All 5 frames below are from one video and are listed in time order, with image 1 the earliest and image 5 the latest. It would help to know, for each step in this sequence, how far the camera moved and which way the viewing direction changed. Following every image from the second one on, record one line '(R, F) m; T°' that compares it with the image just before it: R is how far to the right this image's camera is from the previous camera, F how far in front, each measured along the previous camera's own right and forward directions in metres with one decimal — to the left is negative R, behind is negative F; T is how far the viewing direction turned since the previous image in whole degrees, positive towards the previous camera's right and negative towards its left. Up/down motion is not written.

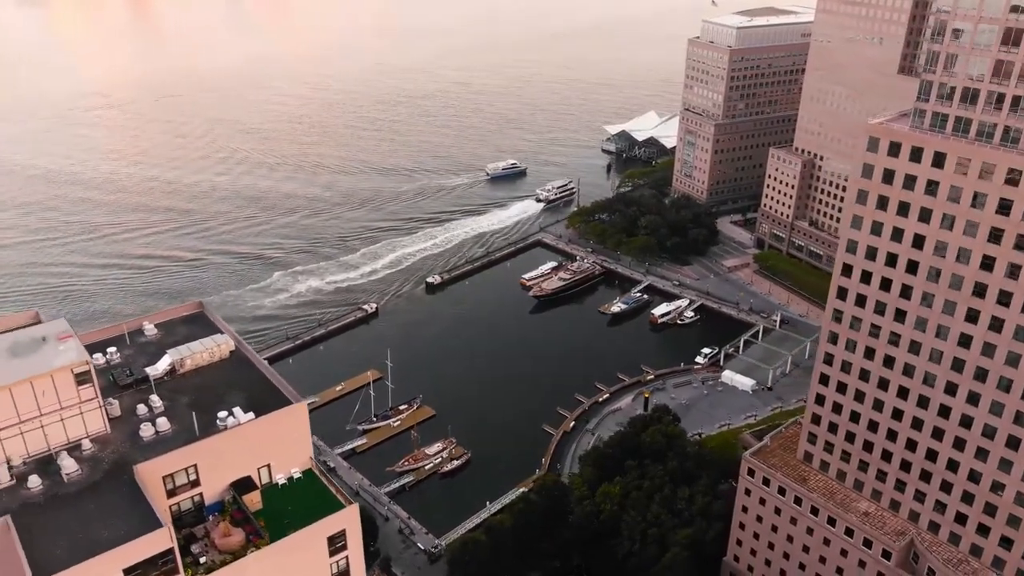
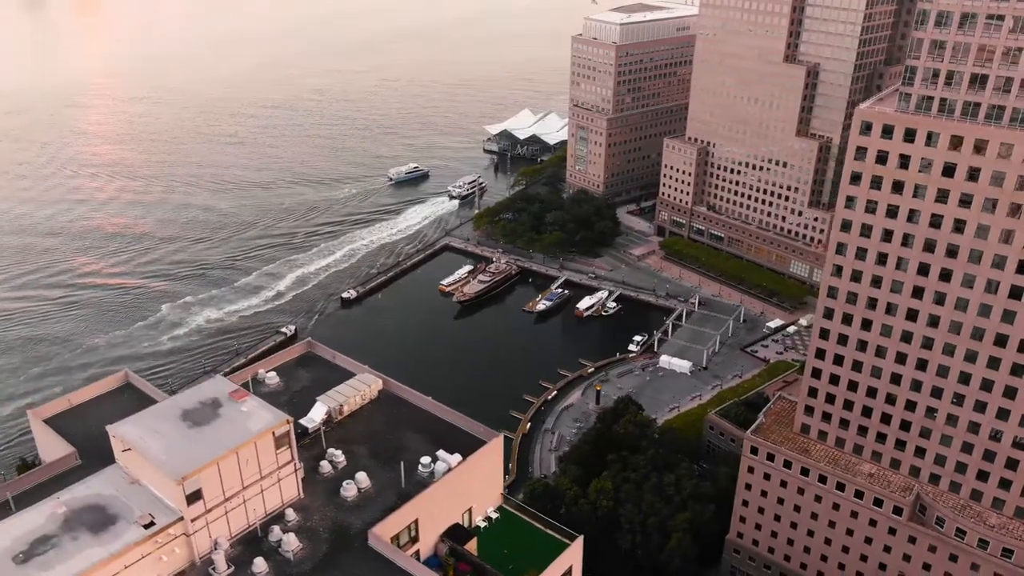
(-10.8, +2.1) m; +10°
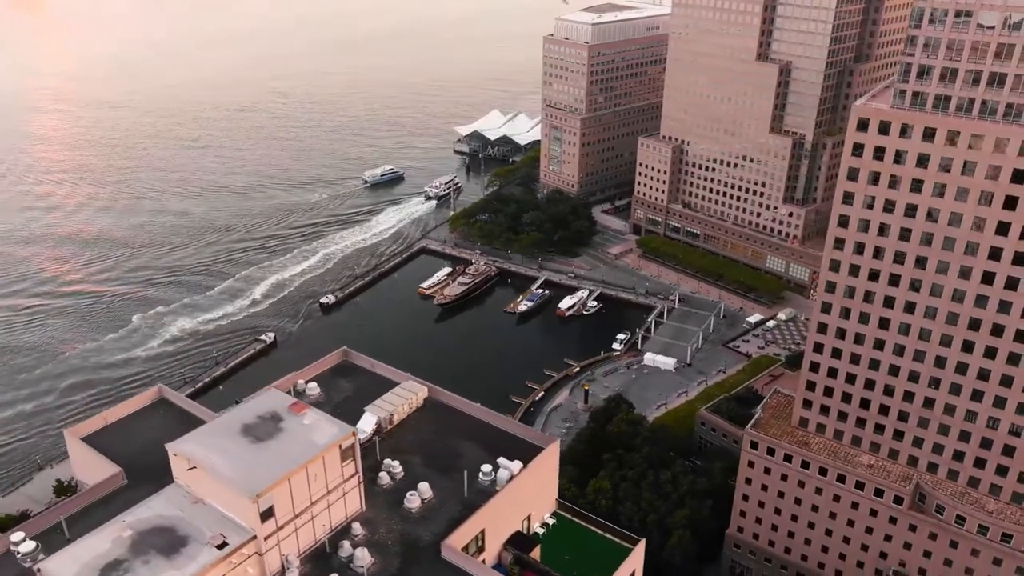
(-2.8, +0.3) m; +3°
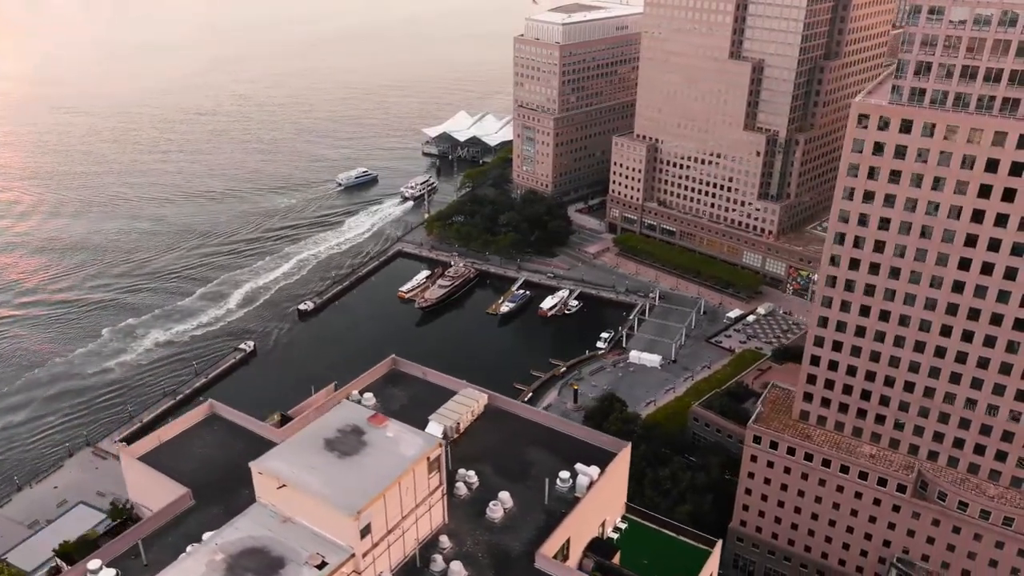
(-3.3, +0.4) m; +3°
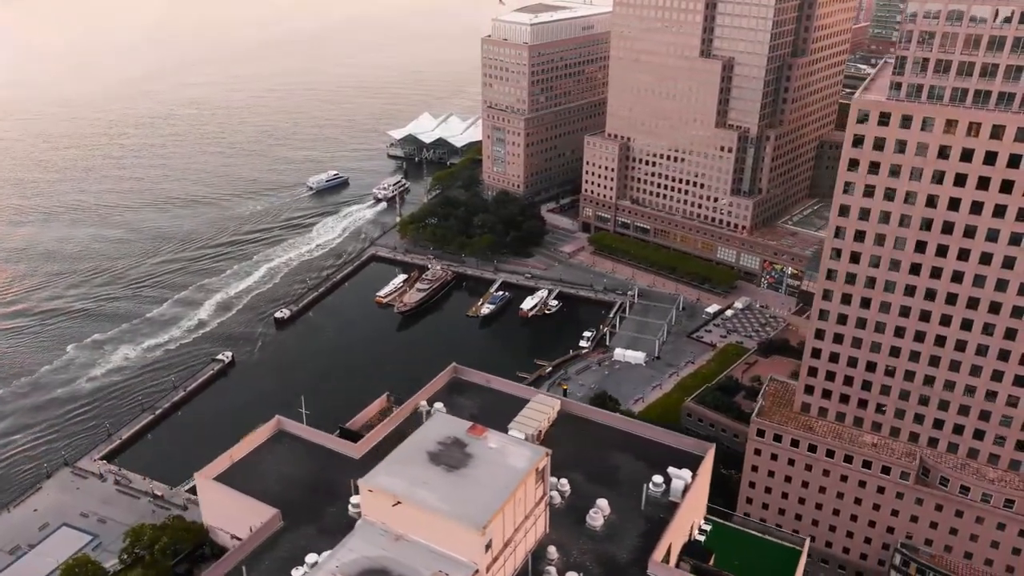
(-3.8, +0.4) m; +3°
